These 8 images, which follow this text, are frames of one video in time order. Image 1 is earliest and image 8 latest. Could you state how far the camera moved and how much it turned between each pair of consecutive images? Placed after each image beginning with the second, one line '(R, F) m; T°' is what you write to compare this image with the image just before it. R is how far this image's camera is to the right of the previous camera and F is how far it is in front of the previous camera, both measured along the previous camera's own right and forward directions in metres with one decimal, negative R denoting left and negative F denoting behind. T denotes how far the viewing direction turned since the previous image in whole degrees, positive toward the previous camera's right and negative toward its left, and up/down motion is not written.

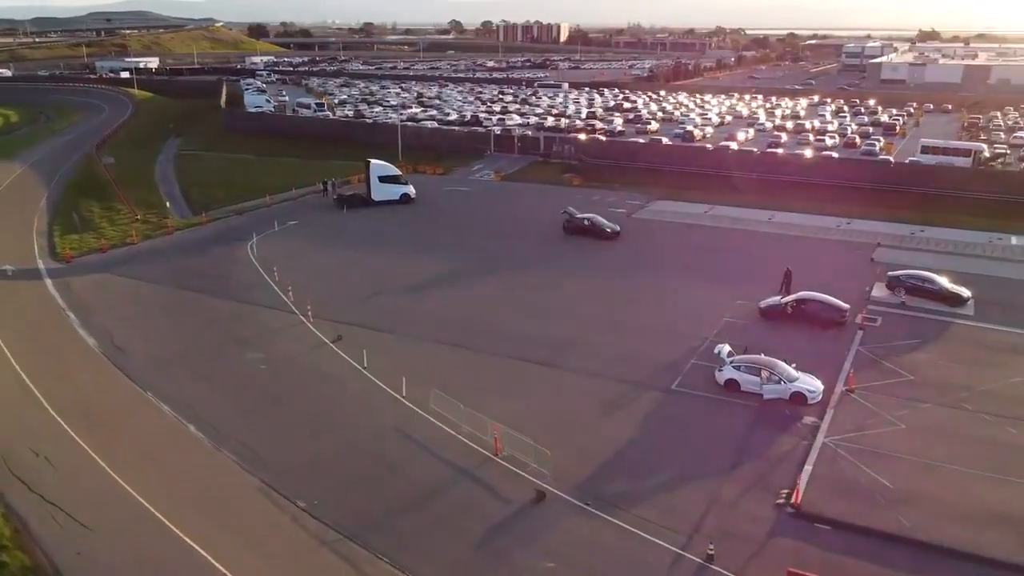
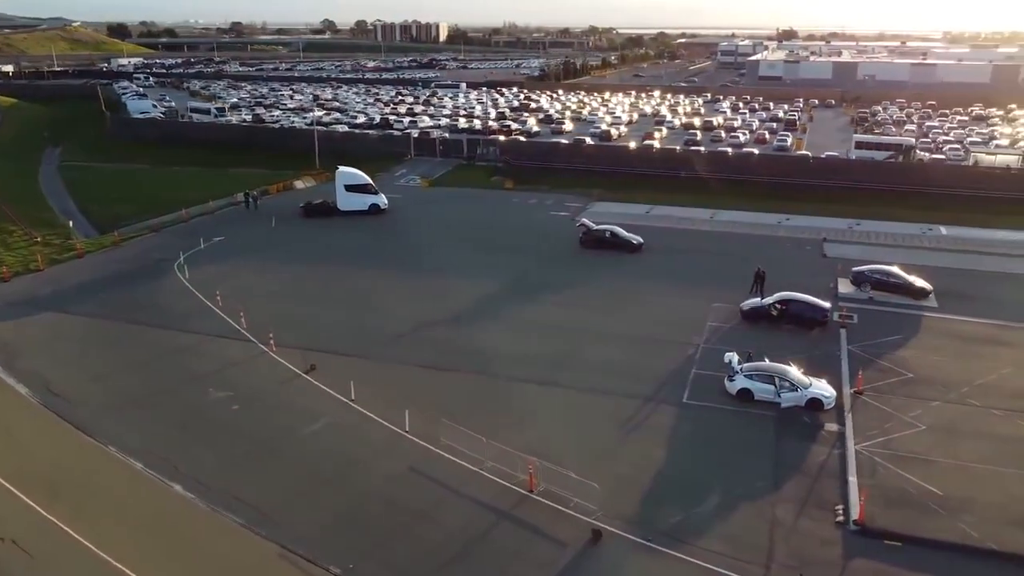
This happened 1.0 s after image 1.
(-2.6, +1.5) m; +8°
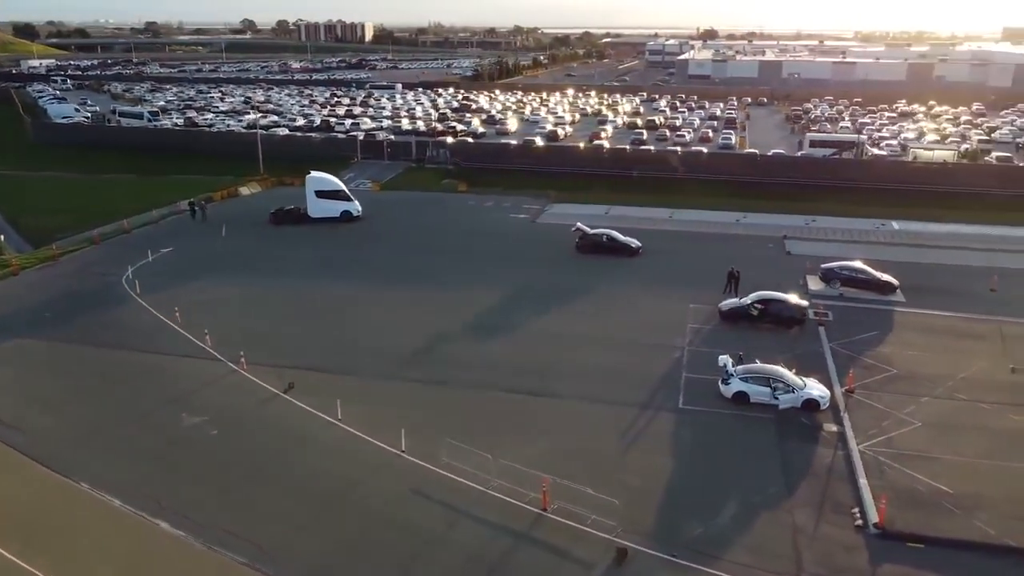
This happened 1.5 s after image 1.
(-1.4, +0.7) m; +5°
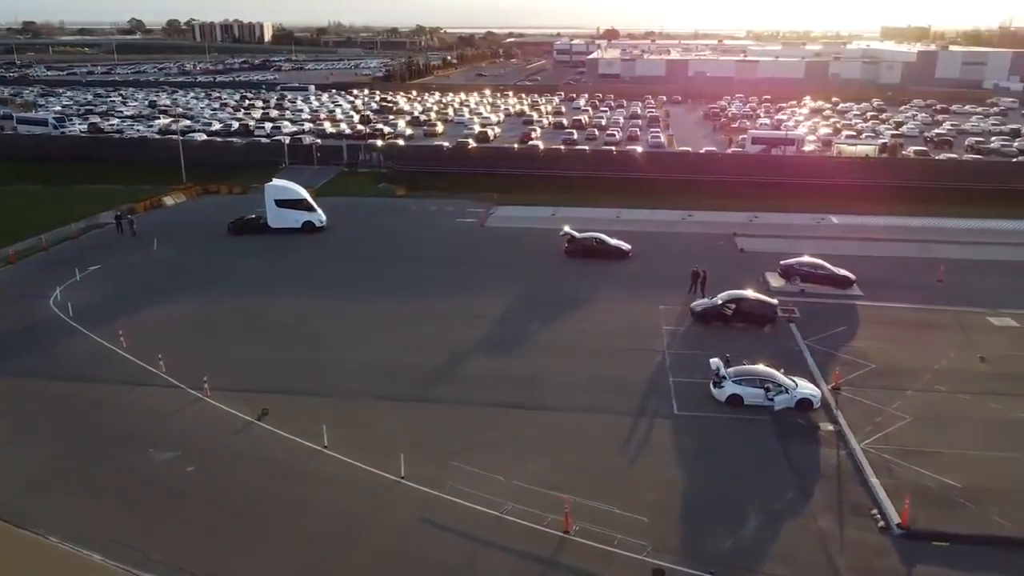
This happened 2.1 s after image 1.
(-1.8, +0.9) m; +6°
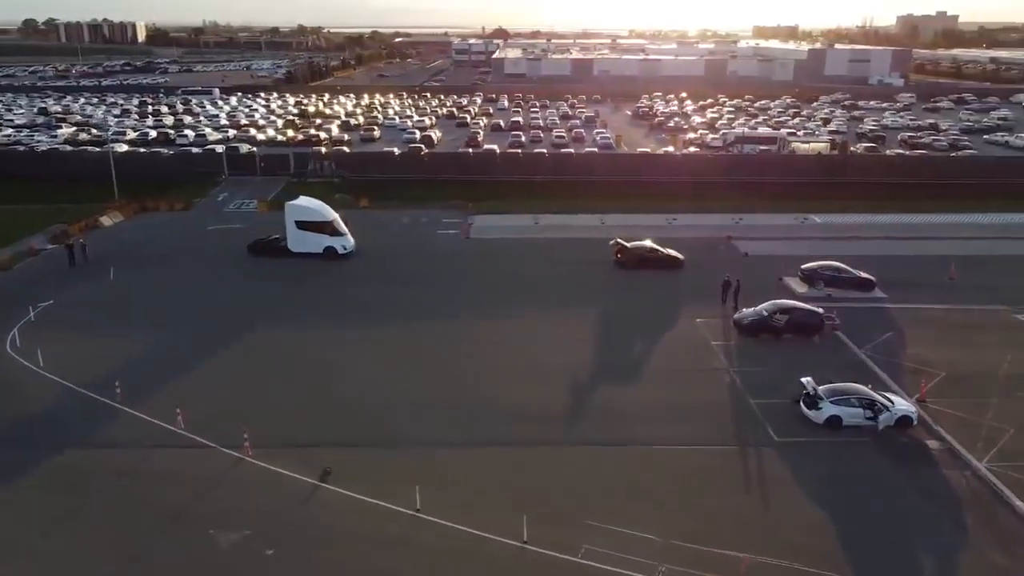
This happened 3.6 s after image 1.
(-4.0, +2.1) m; +8°
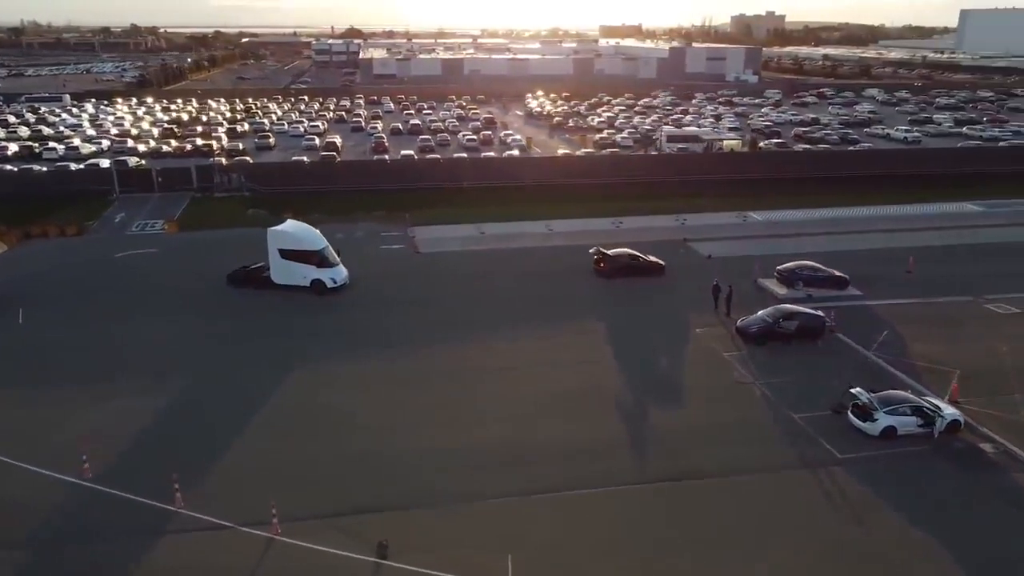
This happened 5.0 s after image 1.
(-3.6, +2.1) m; +10°
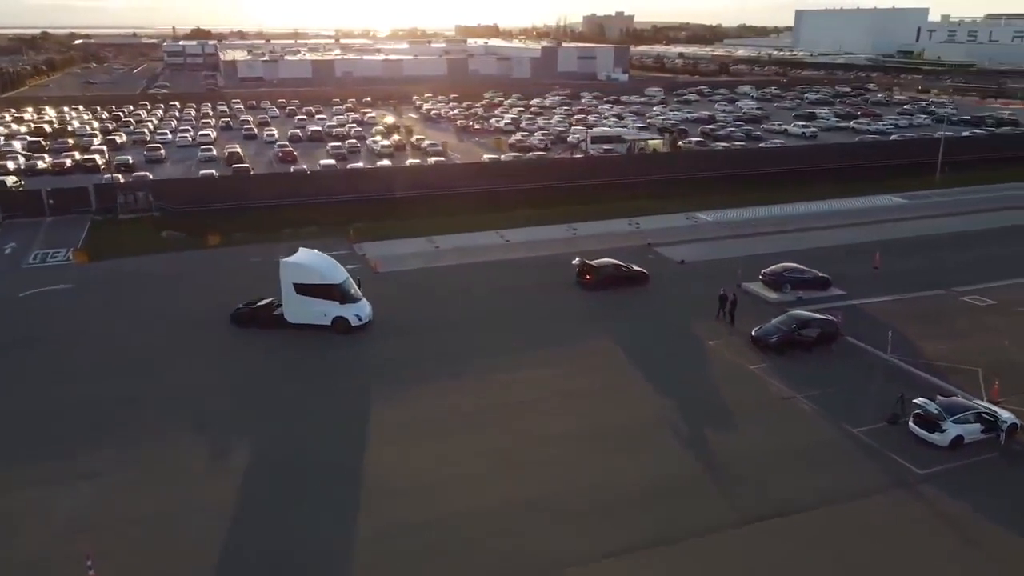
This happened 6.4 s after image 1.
(-3.7, +2.1) m; +9°
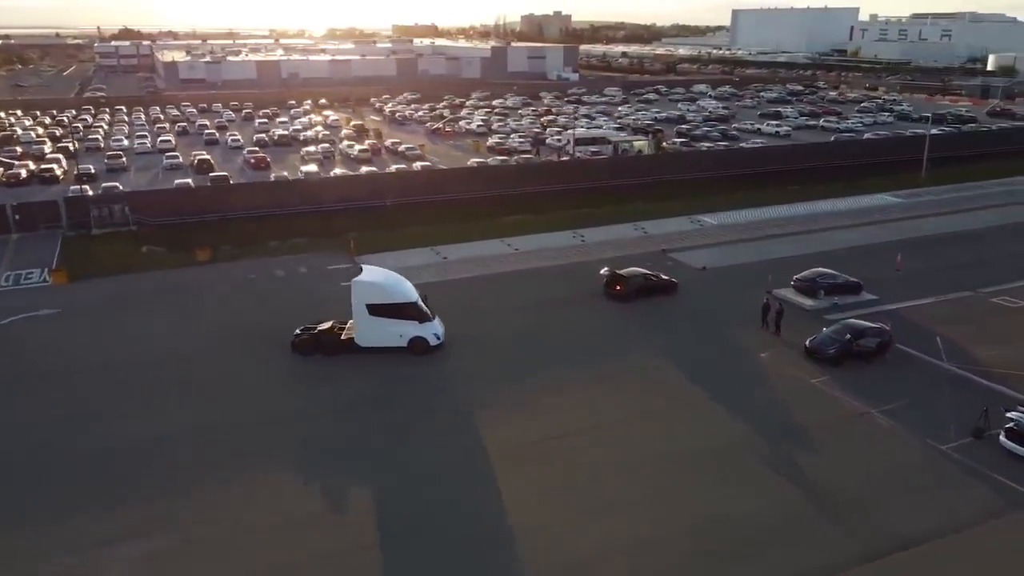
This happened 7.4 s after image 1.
(-2.6, +1.4) m; +4°
